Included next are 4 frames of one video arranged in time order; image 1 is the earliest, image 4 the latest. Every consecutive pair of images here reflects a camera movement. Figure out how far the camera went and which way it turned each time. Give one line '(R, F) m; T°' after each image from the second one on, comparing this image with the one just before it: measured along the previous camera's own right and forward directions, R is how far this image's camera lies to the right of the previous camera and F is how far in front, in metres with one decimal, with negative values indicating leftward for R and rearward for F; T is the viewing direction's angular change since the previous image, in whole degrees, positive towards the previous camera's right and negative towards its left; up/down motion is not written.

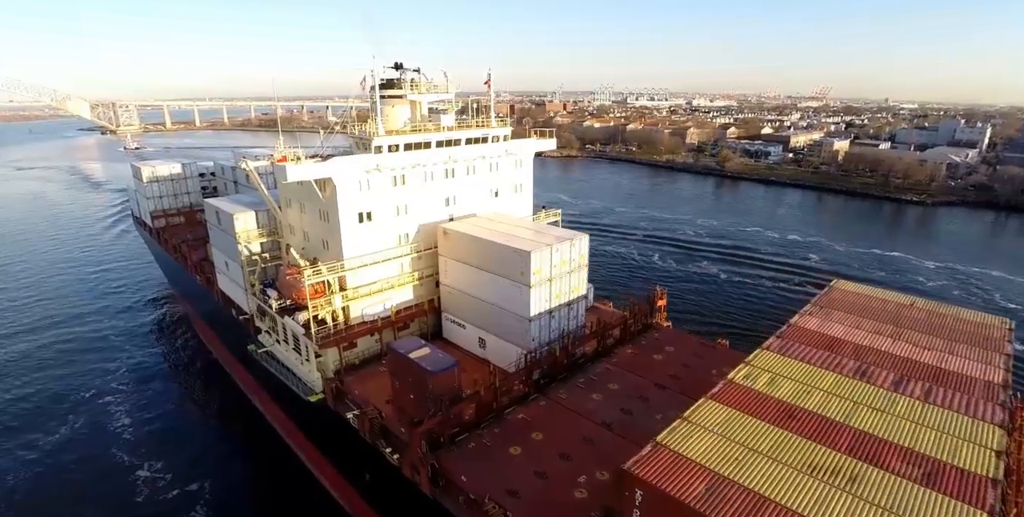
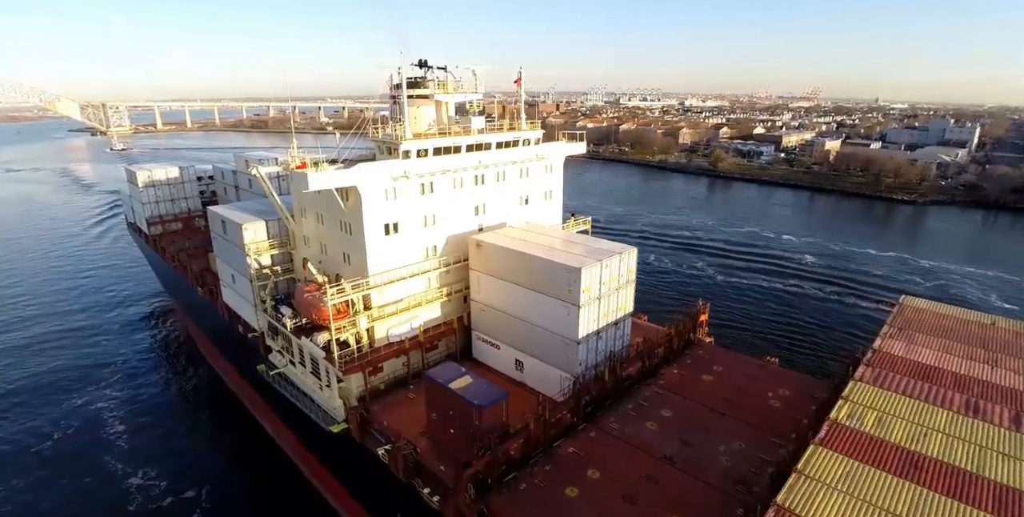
(-1.4, +1.5) m; +1°
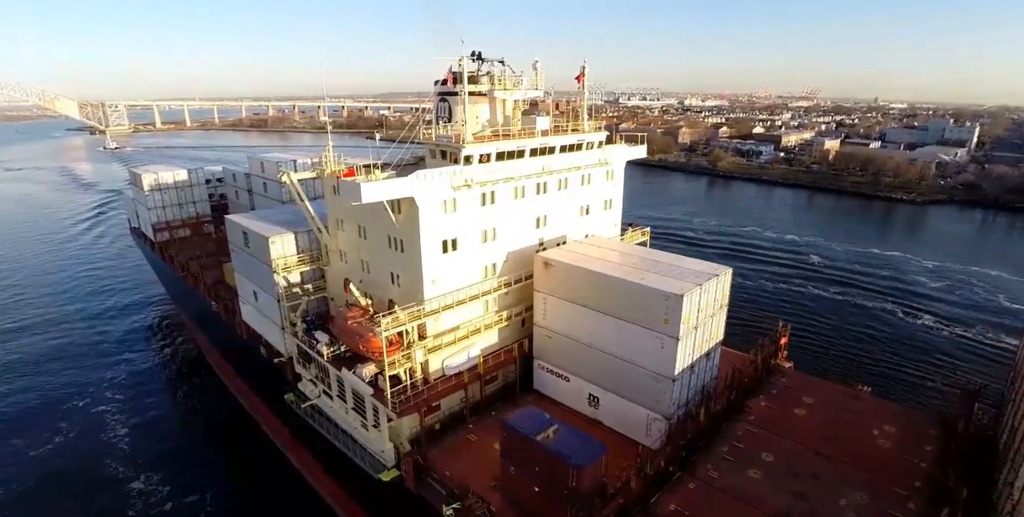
(-2.0, +2.1) m; 0°
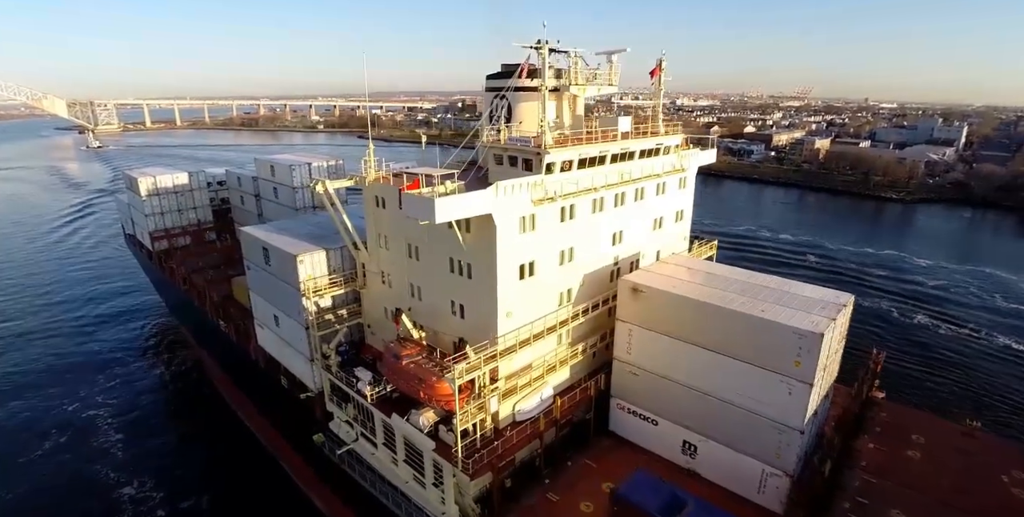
(-2.1, +2.2) m; +1°
